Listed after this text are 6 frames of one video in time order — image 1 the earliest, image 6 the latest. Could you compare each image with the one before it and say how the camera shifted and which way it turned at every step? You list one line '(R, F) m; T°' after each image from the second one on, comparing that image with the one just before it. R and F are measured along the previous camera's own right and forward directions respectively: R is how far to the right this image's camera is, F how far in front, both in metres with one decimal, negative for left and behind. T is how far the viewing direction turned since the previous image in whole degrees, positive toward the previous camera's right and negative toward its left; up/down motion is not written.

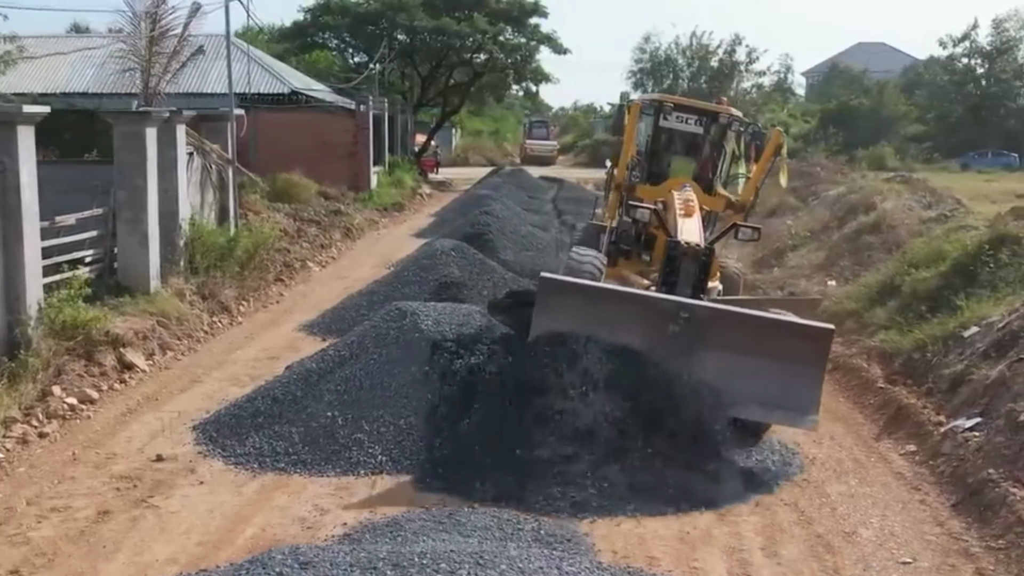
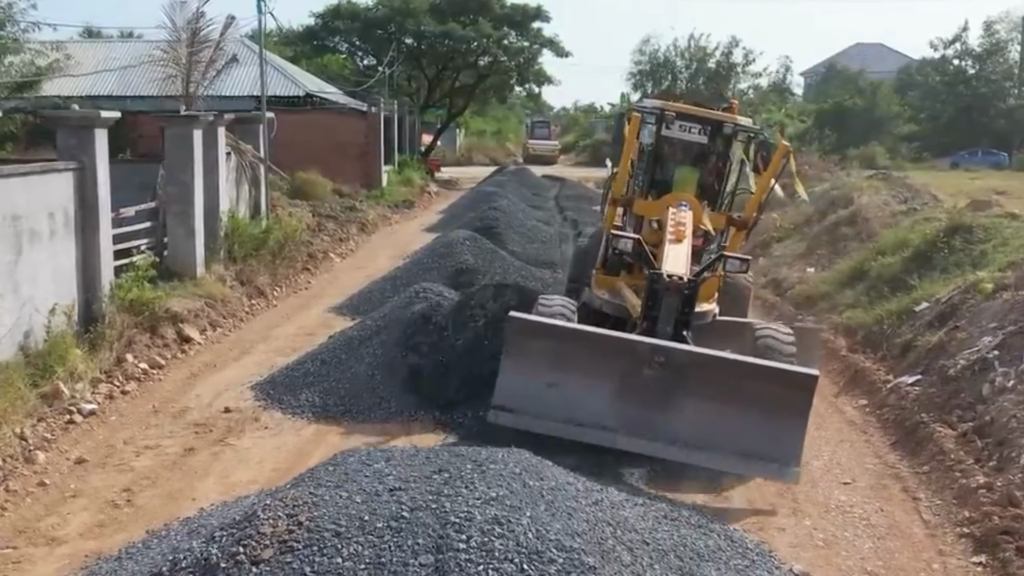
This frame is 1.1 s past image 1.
(-0.1, -1.3) m; 0°
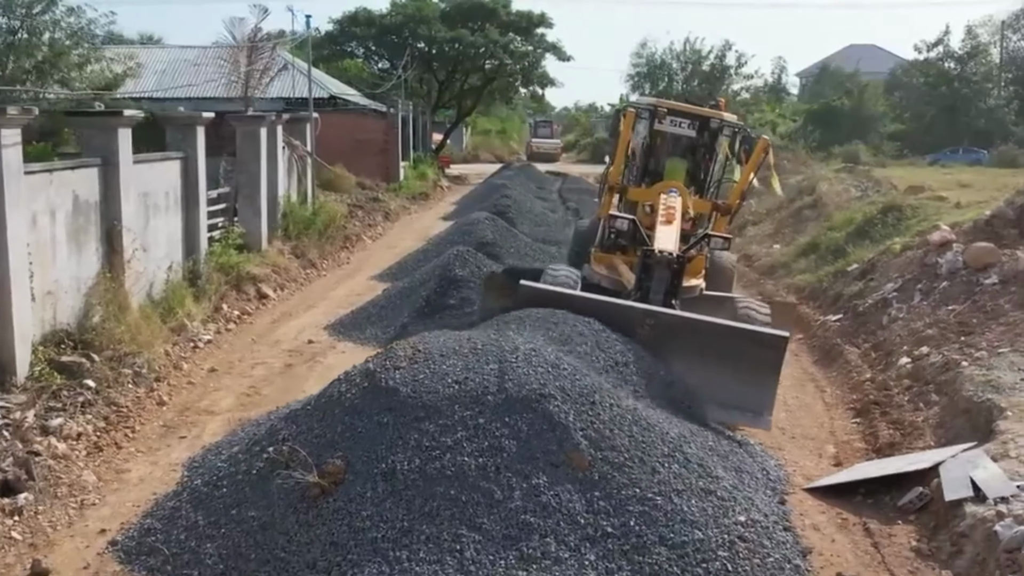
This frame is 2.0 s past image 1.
(-0.2, -2.5) m; 0°
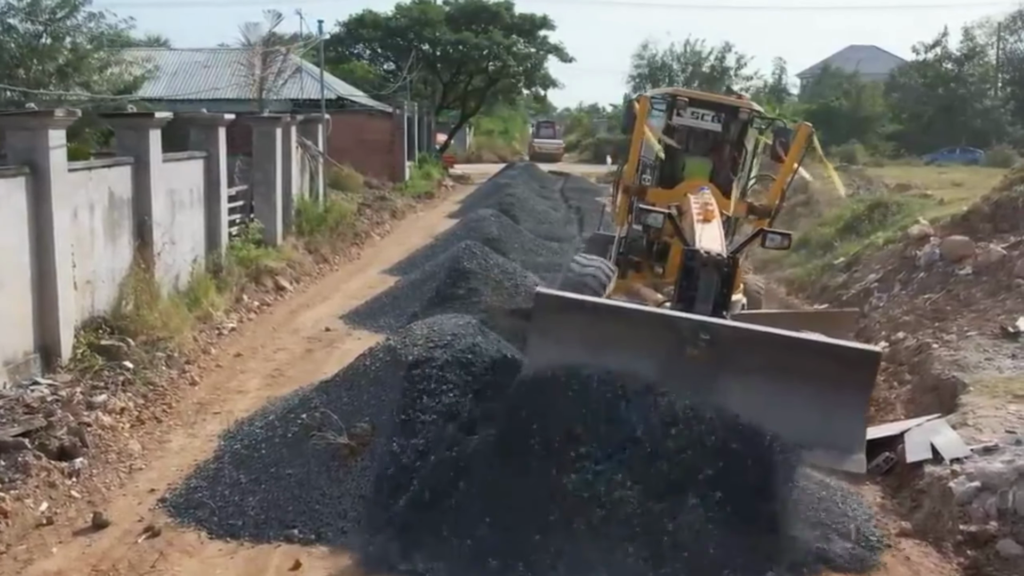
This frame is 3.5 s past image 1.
(0.0, -0.7) m; 0°
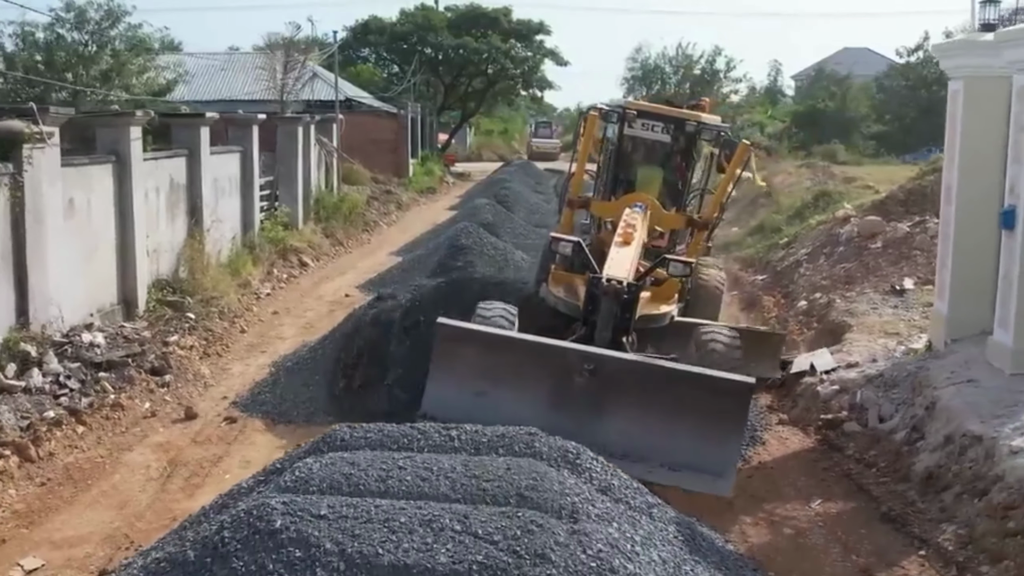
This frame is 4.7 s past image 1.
(+0.1, -2.1) m; 0°
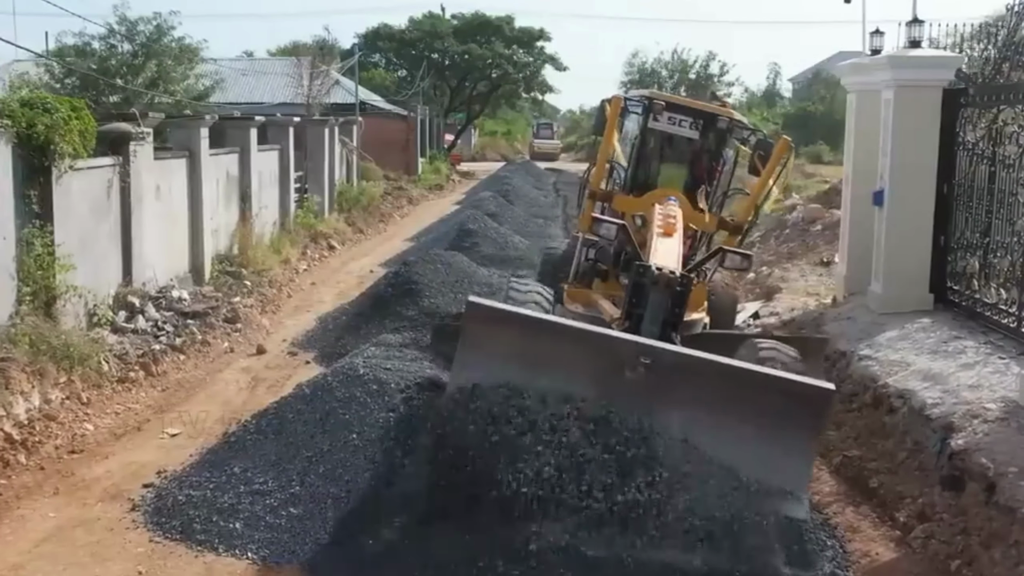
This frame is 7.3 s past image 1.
(+0.1, -2.4) m; 0°
